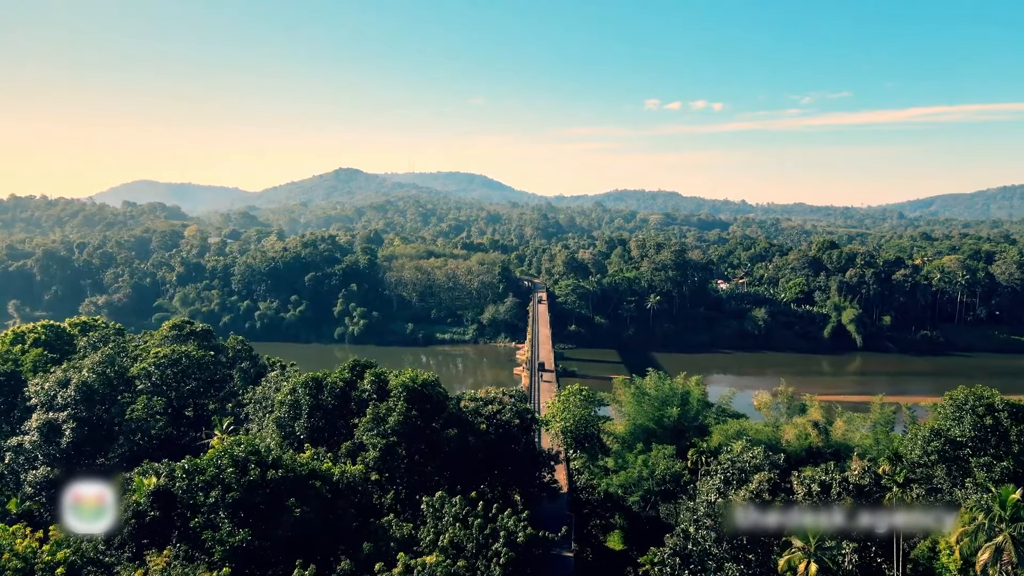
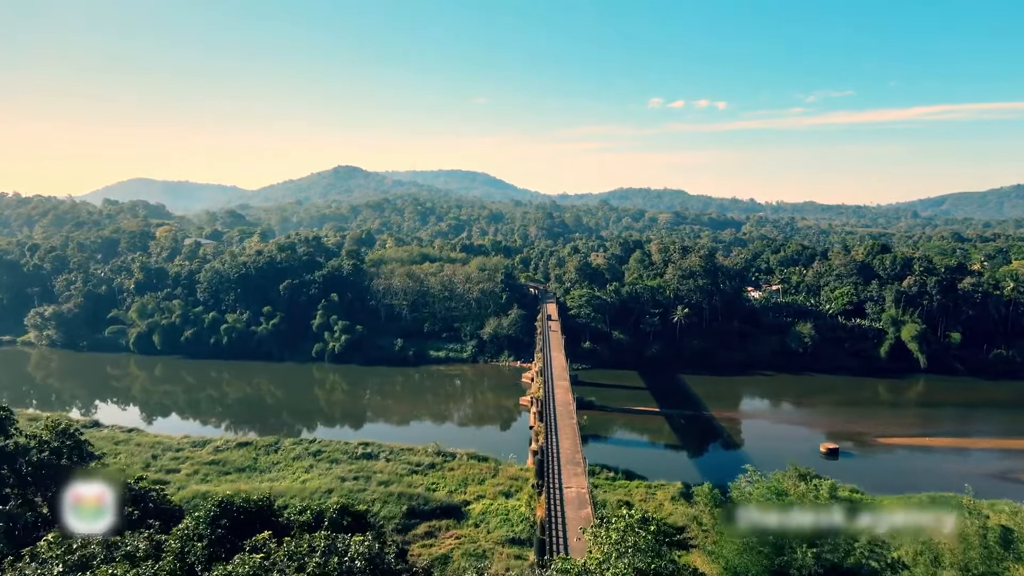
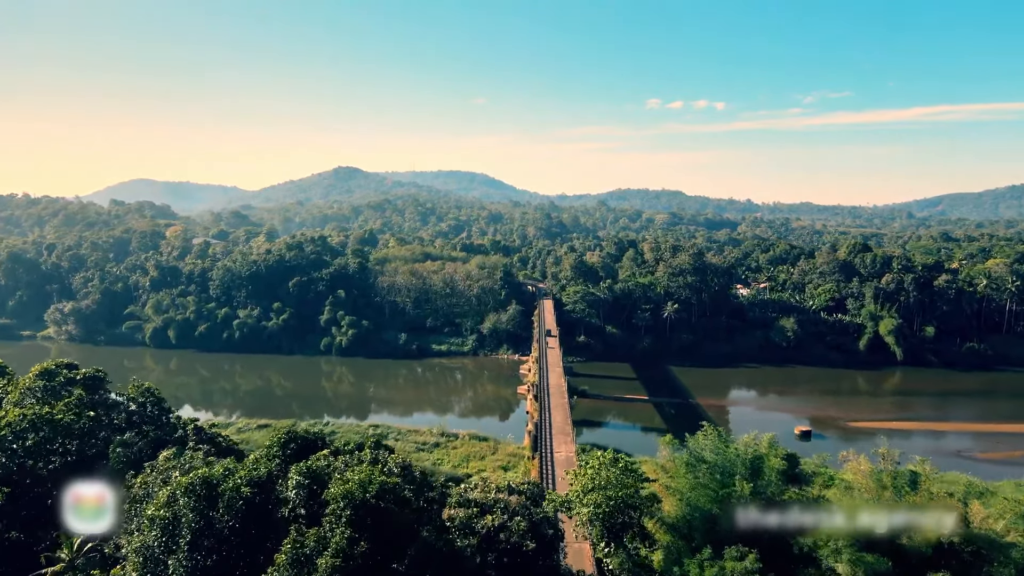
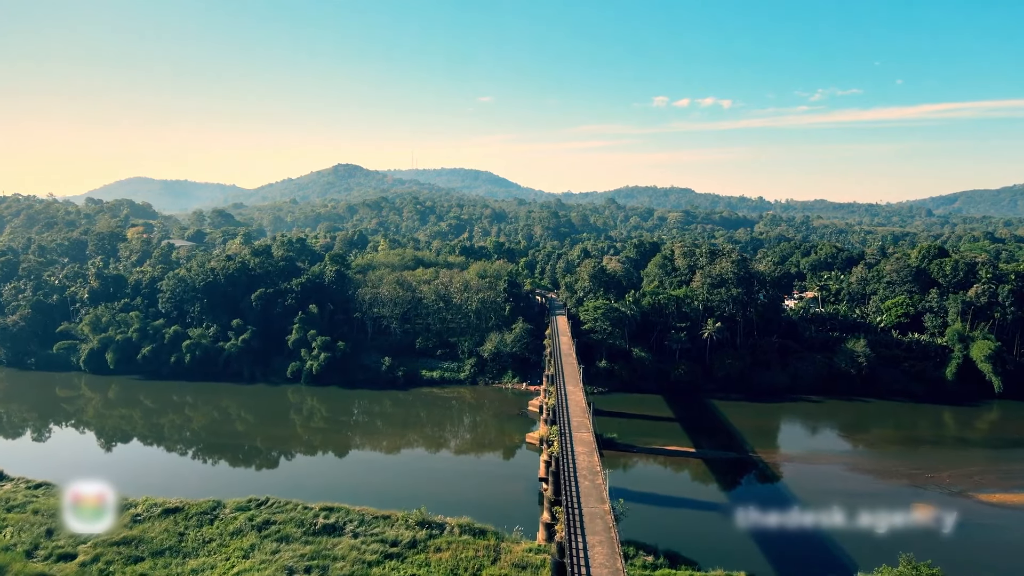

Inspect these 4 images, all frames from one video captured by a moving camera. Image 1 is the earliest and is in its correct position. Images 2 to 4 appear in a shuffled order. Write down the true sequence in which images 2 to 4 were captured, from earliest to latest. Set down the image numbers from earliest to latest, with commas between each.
3, 2, 4
